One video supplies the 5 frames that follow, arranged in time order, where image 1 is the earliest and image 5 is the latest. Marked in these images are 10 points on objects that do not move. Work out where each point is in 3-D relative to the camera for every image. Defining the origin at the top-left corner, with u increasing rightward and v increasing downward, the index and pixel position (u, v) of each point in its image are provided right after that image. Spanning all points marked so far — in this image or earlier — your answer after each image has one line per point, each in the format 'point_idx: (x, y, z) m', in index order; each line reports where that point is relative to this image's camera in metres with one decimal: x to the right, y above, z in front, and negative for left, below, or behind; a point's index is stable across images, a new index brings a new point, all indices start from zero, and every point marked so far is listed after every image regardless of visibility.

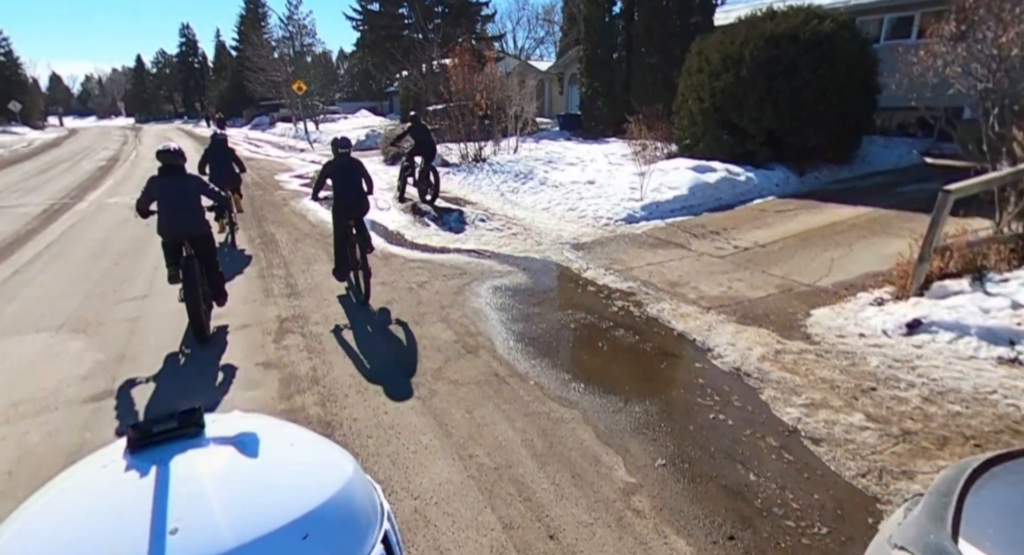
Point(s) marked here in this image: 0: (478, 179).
0: (-0.8, +2.3, +14.1) m
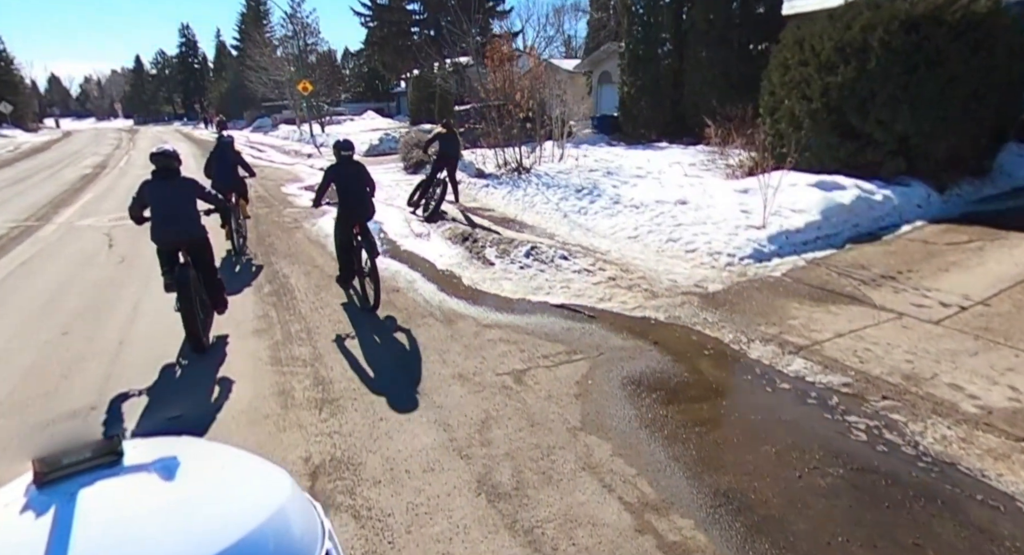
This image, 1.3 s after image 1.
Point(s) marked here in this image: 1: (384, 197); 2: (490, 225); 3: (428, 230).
0: (+0.3, +1.6, +11.8) m
1: (-2.9, +1.8, +13.3) m
2: (-0.3, +0.8, +9.7) m
3: (-1.3, +0.7, +9.6) m
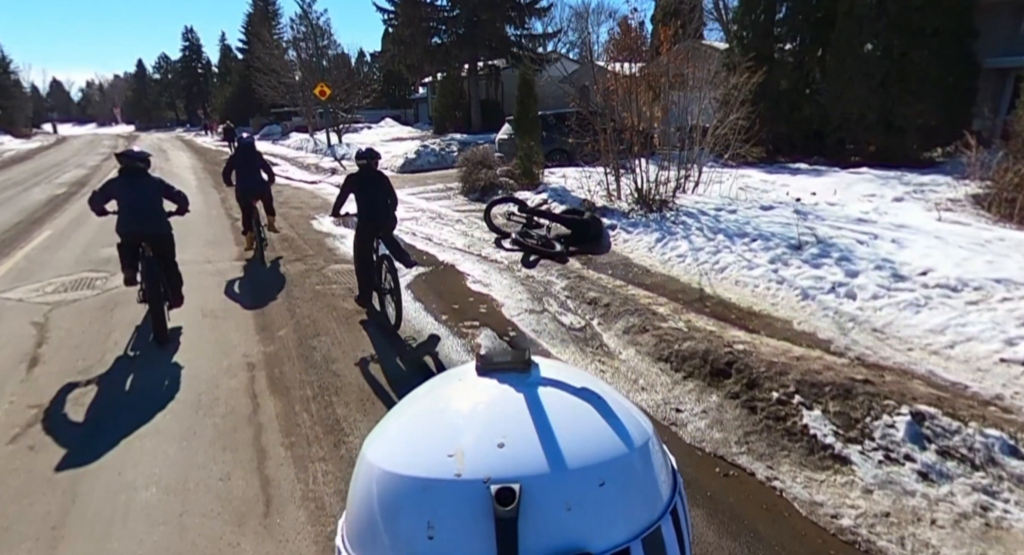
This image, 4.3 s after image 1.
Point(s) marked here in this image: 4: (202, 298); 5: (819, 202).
0: (+2.5, +0.4, +7.8) m
1: (-0.7, +0.6, +9.3) m
2: (+1.8, -0.4, +5.7) m
3: (+0.8, -0.5, +5.6) m
4: (-3.6, -0.2, +6.8) m
5: (+4.8, +1.2, +9.2) m
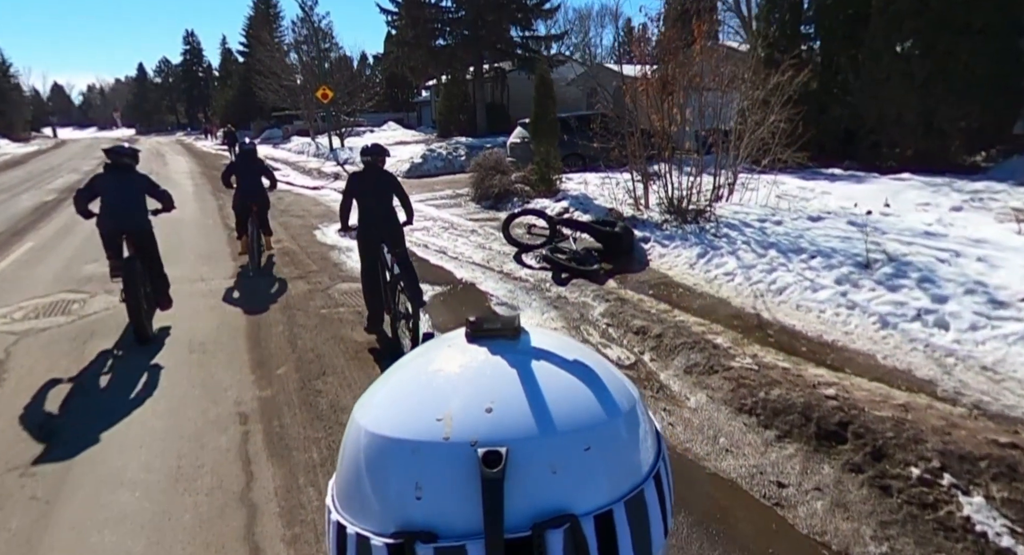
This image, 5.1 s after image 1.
0: (+2.8, +0.1, +6.9) m
1: (-0.4, +0.3, +8.5) m
2: (+2.1, -0.6, +4.9) m
3: (+1.1, -0.7, +4.8) m
4: (-3.2, -0.5, +5.9) m
5: (+5.1, +0.9, +8.4) m
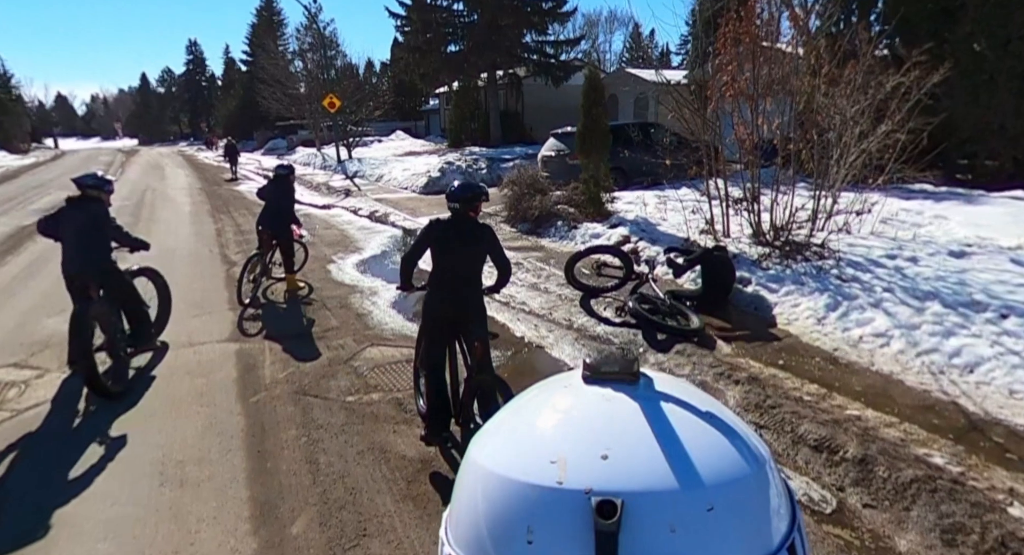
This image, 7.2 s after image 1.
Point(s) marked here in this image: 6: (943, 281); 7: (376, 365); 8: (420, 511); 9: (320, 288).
0: (+3.5, -0.4, +5.2) m
1: (+0.3, -0.3, +6.8) m
2: (+2.9, -1.2, +3.2) m
3: (+1.8, -1.2, +3.1) m
4: (-2.5, -1.1, +4.3) m
5: (+5.9, +0.4, +6.7) m
6: (+4.3, 0.0, +5.9) m
7: (-1.2, -0.8, +5.2) m
8: (-0.5, -1.3, +3.2) m
9: (-2.5, -0.1, +7.7) m
